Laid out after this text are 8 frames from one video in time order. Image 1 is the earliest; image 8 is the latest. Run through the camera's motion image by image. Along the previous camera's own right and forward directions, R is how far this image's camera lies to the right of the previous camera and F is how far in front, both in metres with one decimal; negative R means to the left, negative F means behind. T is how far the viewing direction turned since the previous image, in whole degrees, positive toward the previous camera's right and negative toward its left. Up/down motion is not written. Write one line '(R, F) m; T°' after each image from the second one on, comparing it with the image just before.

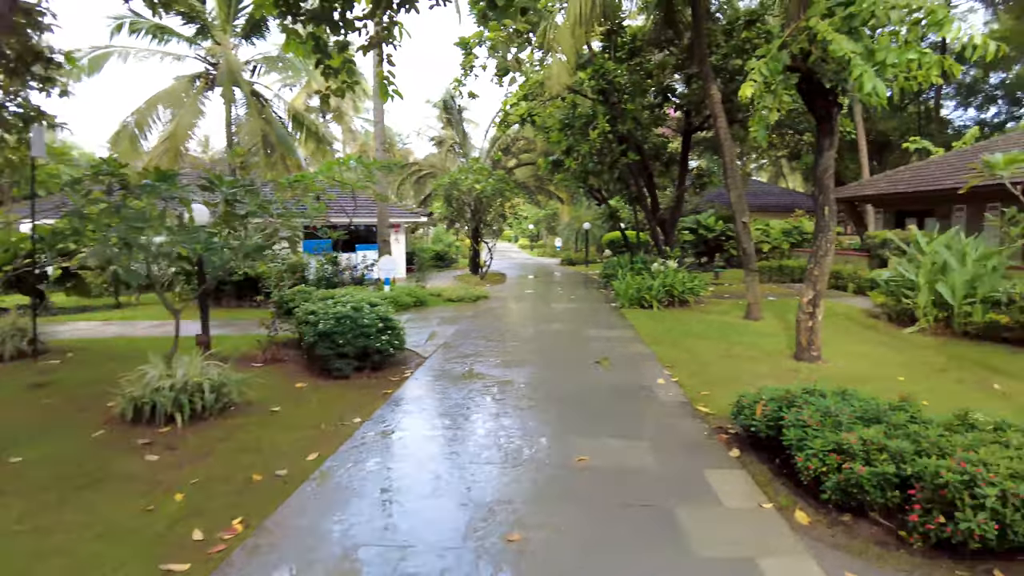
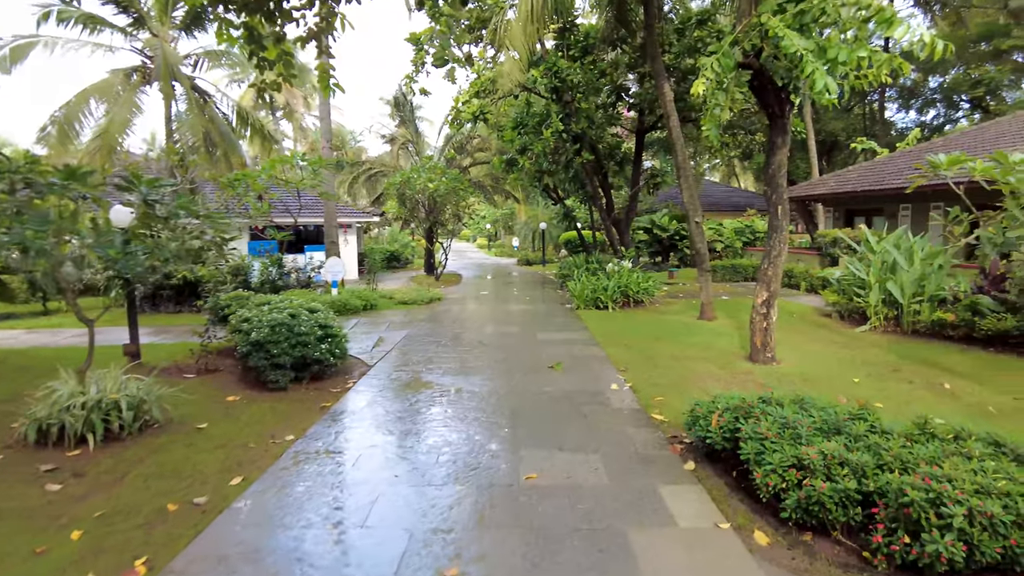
(+0.1, +0.3) m; +4°
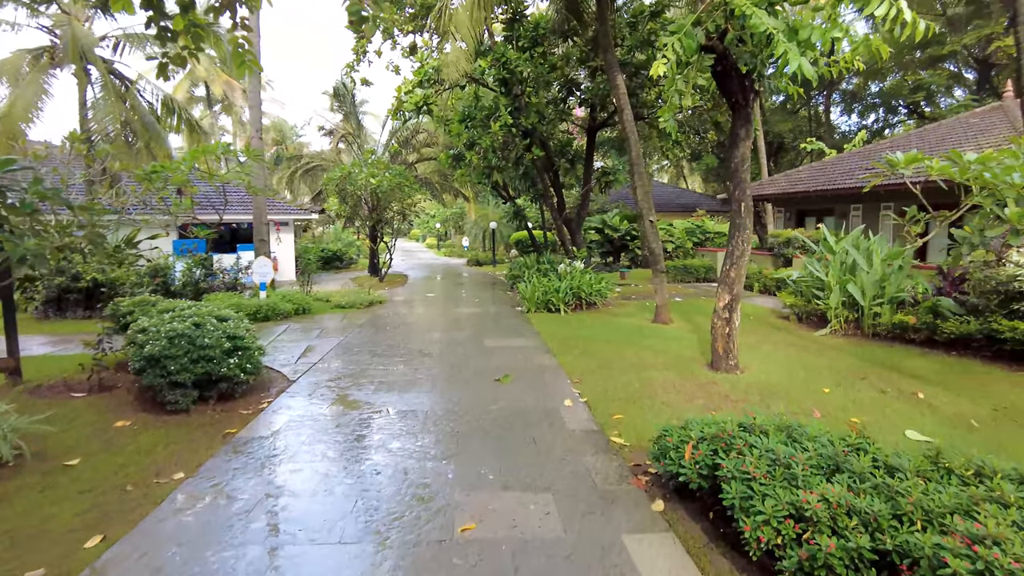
(+0.1, +0.7) m; +4°
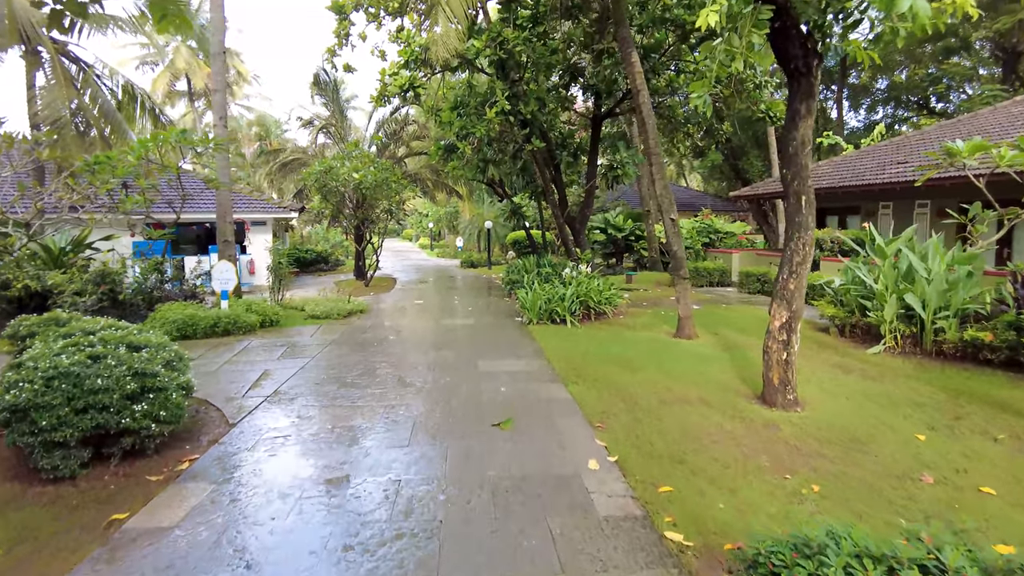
(-0.1, +1.3) m; 0°
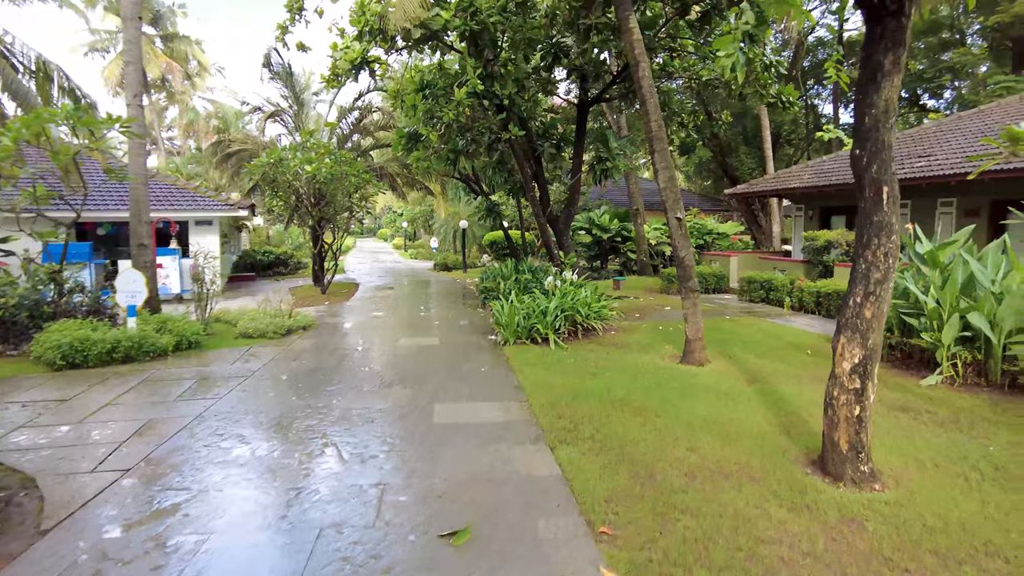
(+0.1, +1.6) m; +2°
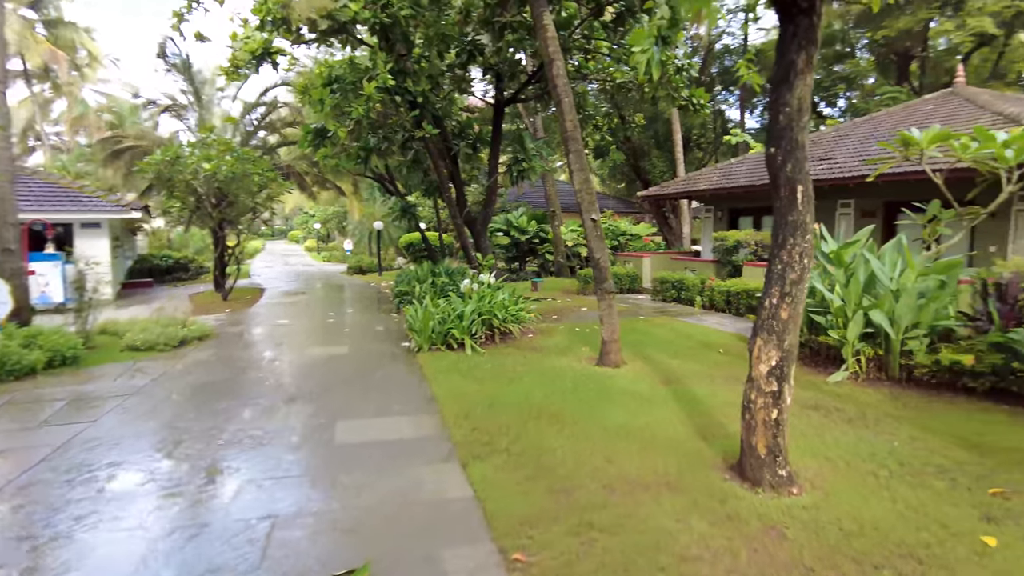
(+0.1, +0.3) m; +7°
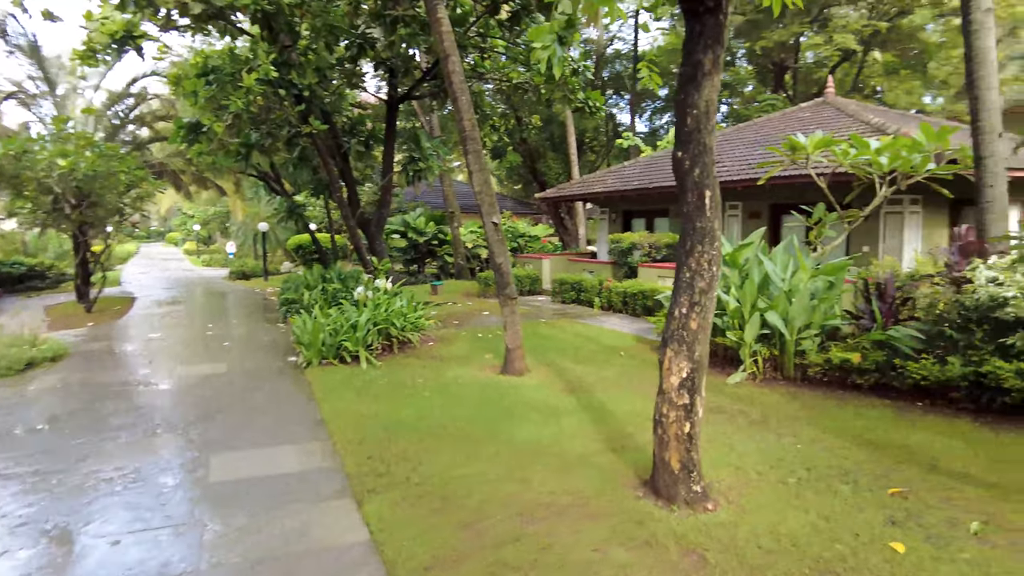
(0.0, +0.3) m; +9°
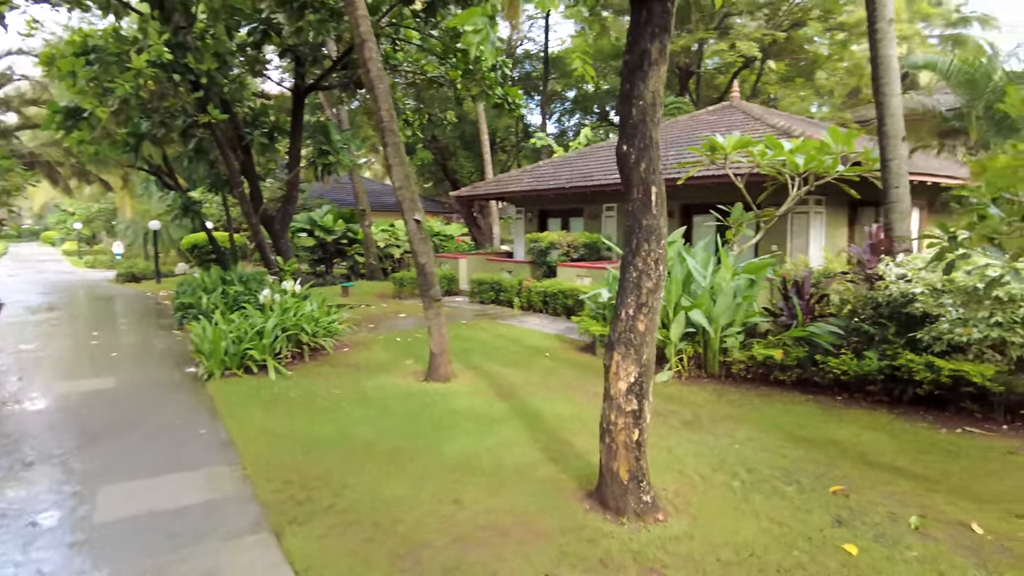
(-0.1, +0.3) m; +8°
